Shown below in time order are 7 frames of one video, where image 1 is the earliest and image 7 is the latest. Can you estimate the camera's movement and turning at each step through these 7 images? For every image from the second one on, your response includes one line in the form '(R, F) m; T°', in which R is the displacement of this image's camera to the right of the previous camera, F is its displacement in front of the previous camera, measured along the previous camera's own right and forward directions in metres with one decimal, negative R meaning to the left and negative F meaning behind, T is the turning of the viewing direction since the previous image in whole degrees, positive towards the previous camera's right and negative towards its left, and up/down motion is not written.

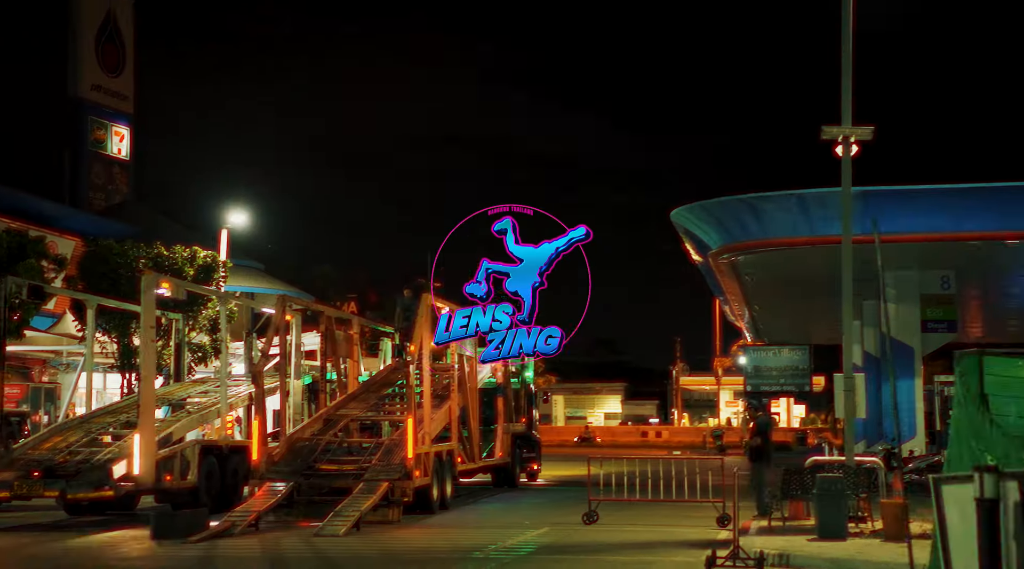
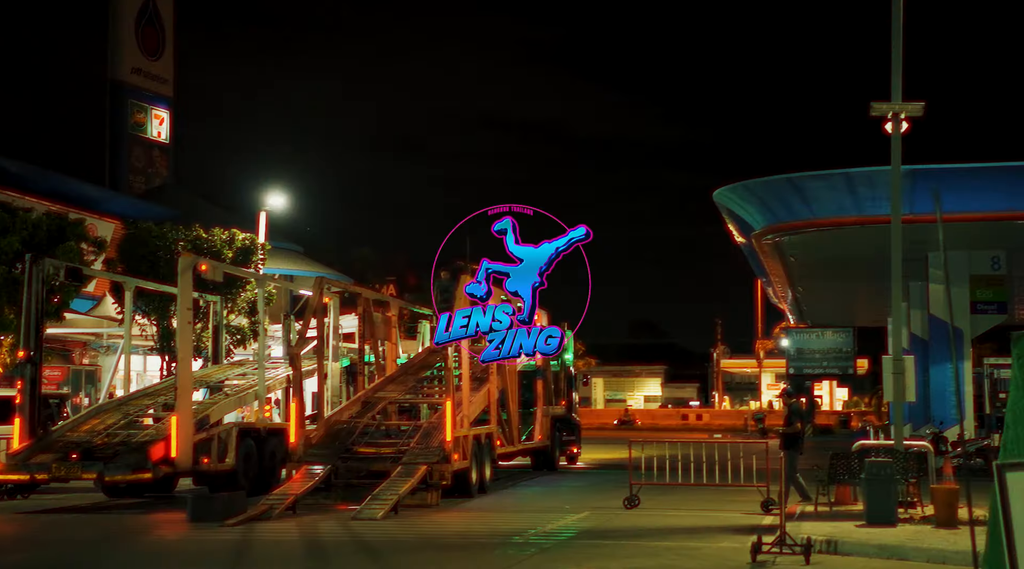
(0.0, +0.3) m; -2°
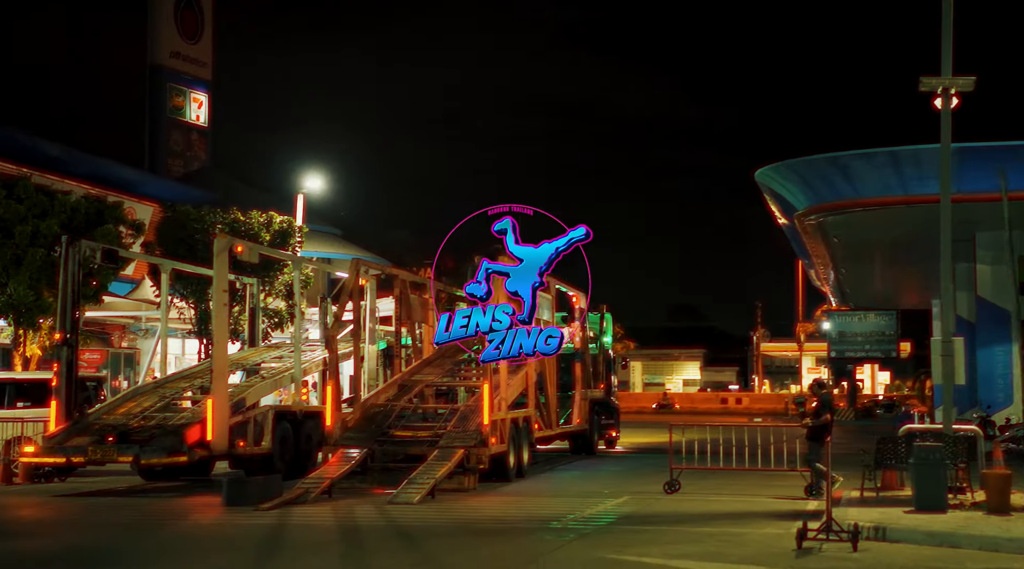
(0.0, +0.3) m; -2°
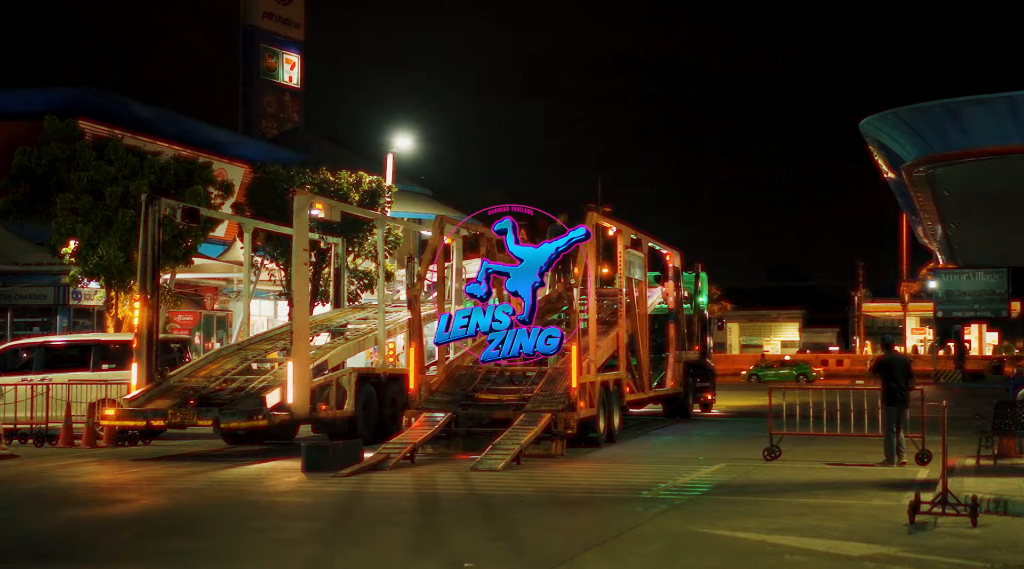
(+0.1, +0.8) m; -4°
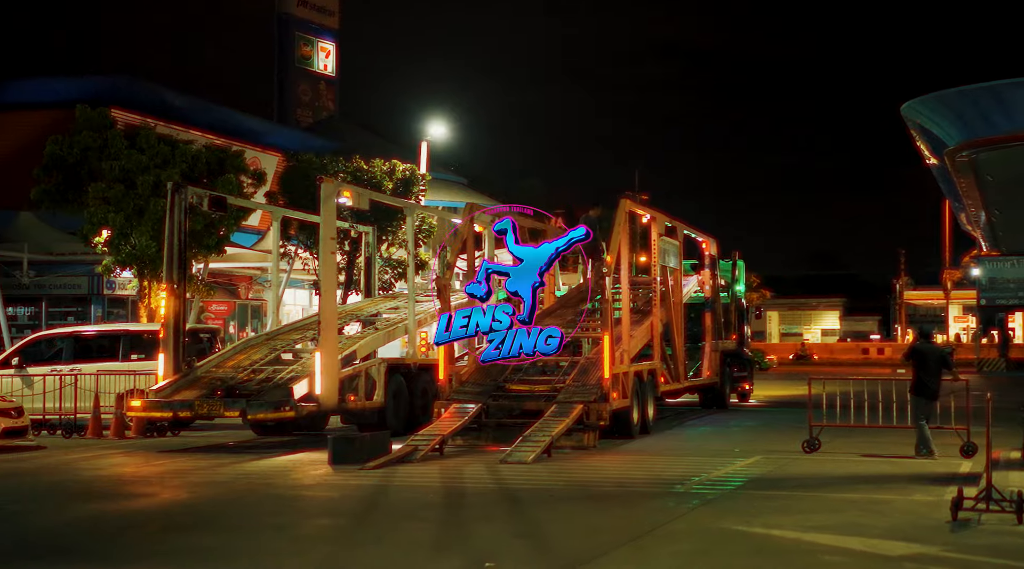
(+0.1, +0.4) m; -2°
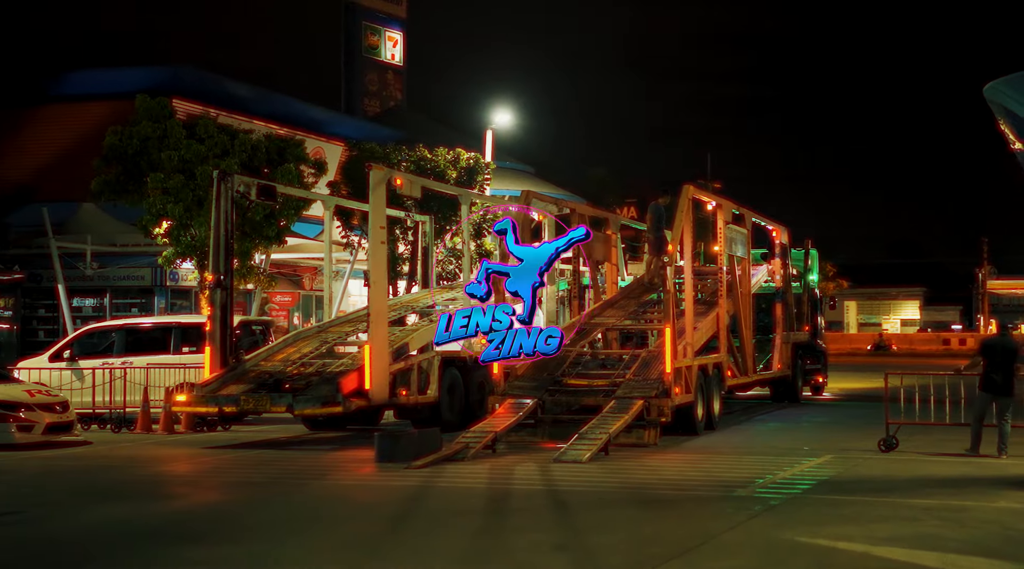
(+0.2, +0.8) m; -3°
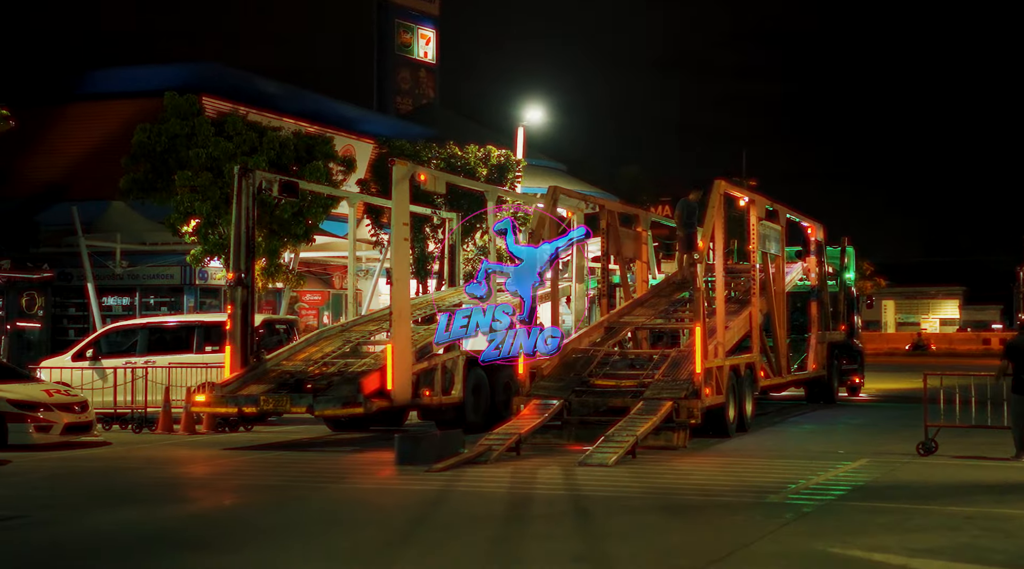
(+0.1, +0.5) m; -2°
